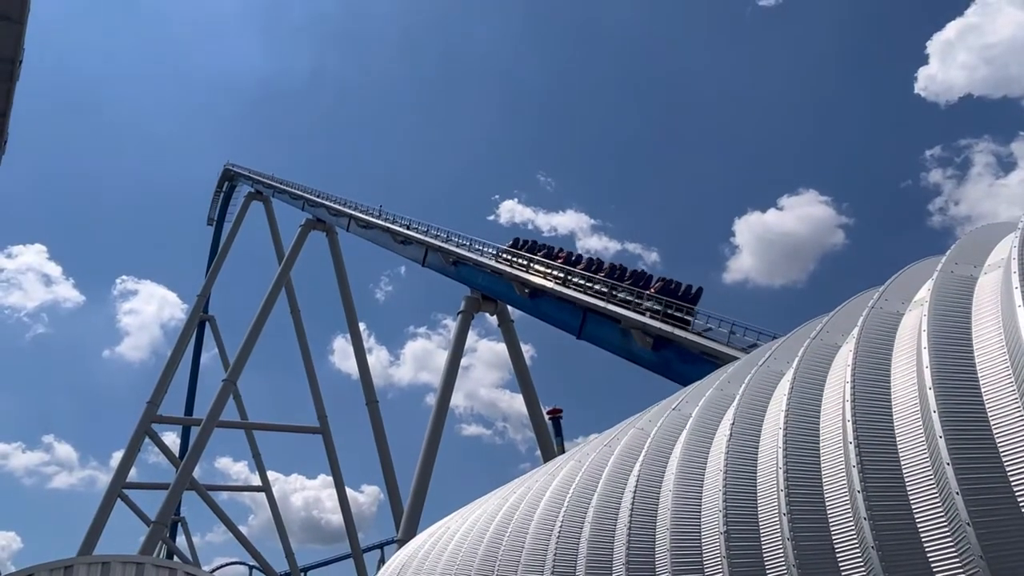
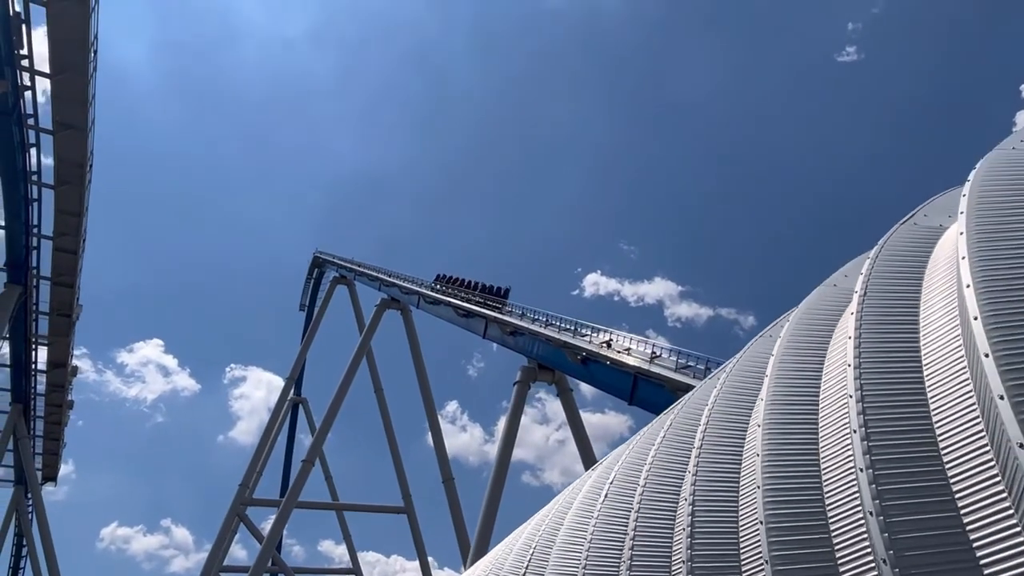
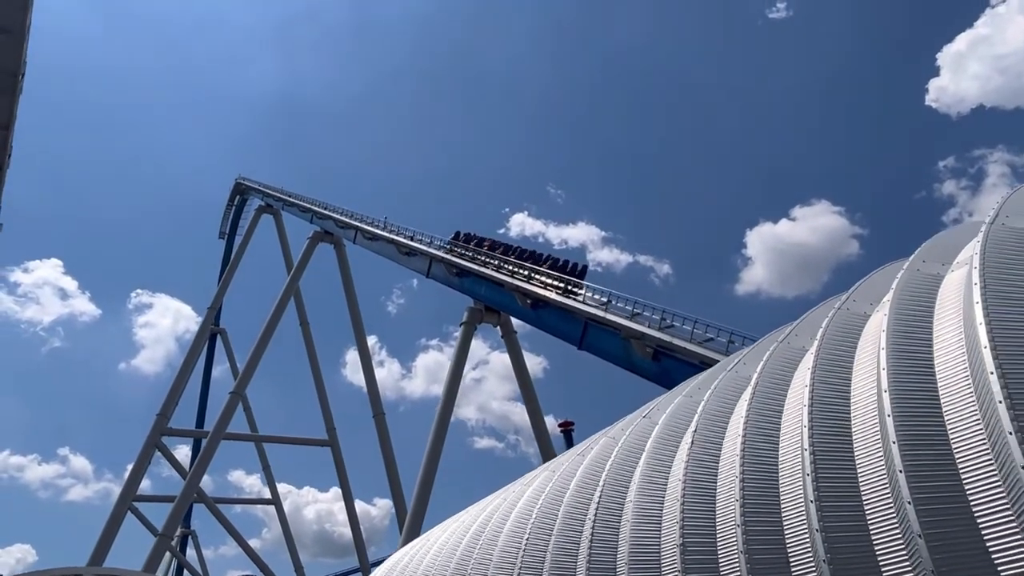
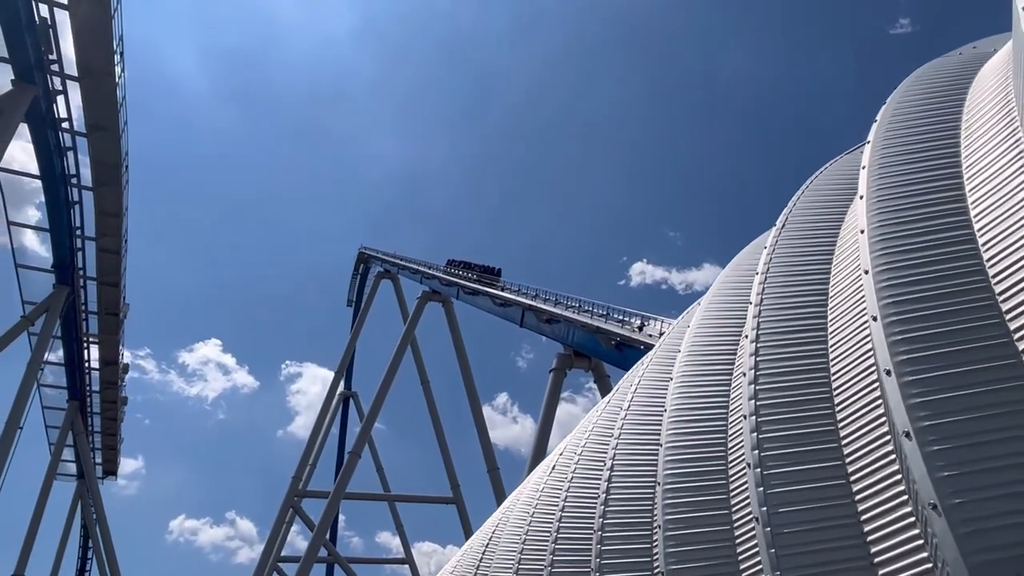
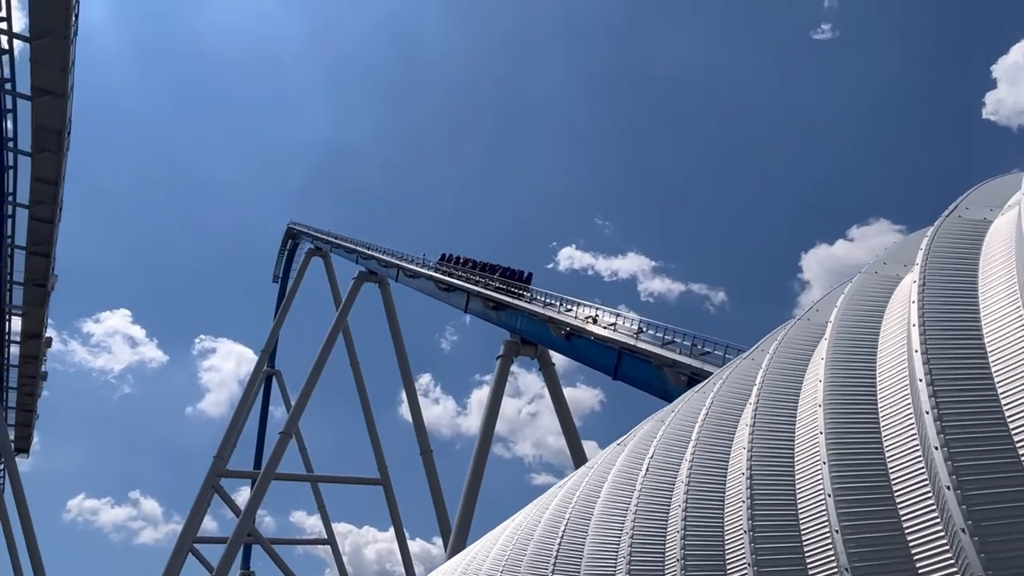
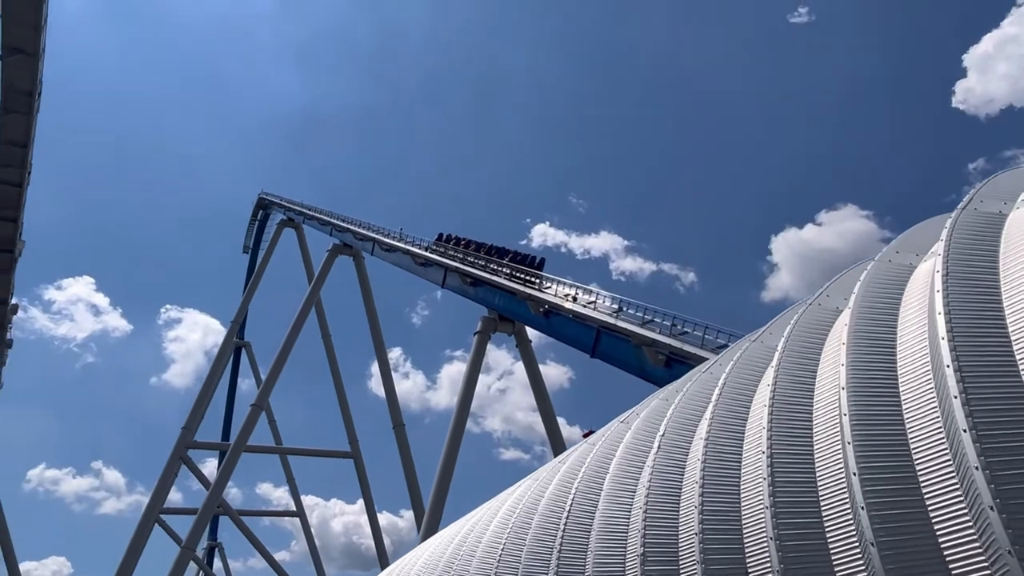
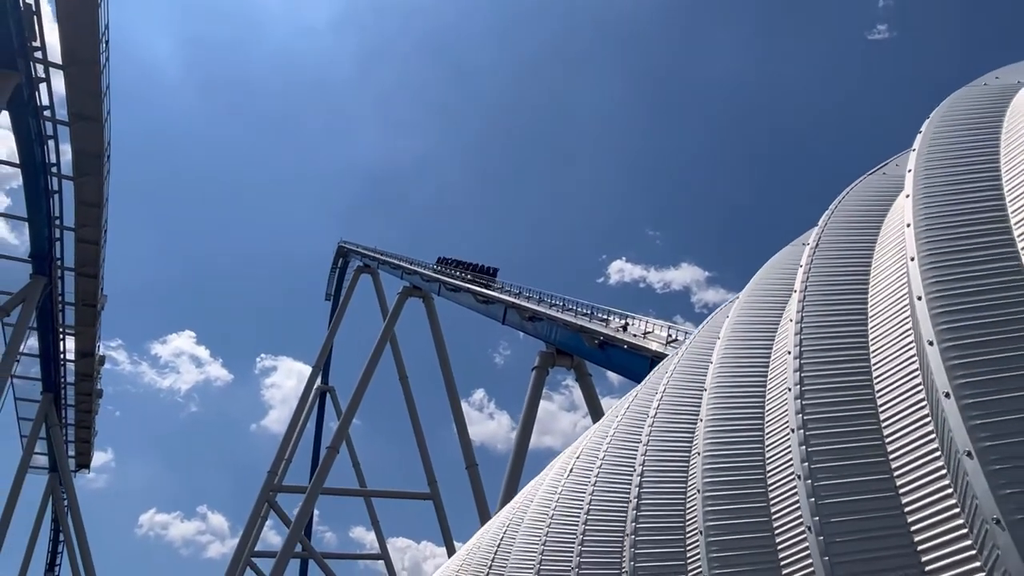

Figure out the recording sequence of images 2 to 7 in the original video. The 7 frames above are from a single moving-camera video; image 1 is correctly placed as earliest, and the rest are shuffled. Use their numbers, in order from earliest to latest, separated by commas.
3, 6, 5, 2, 7, 4
